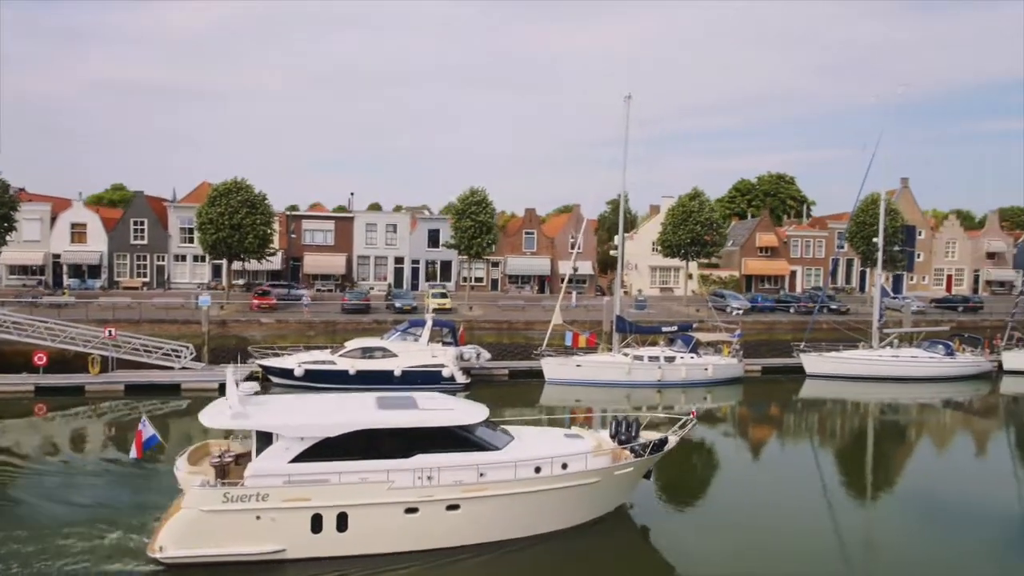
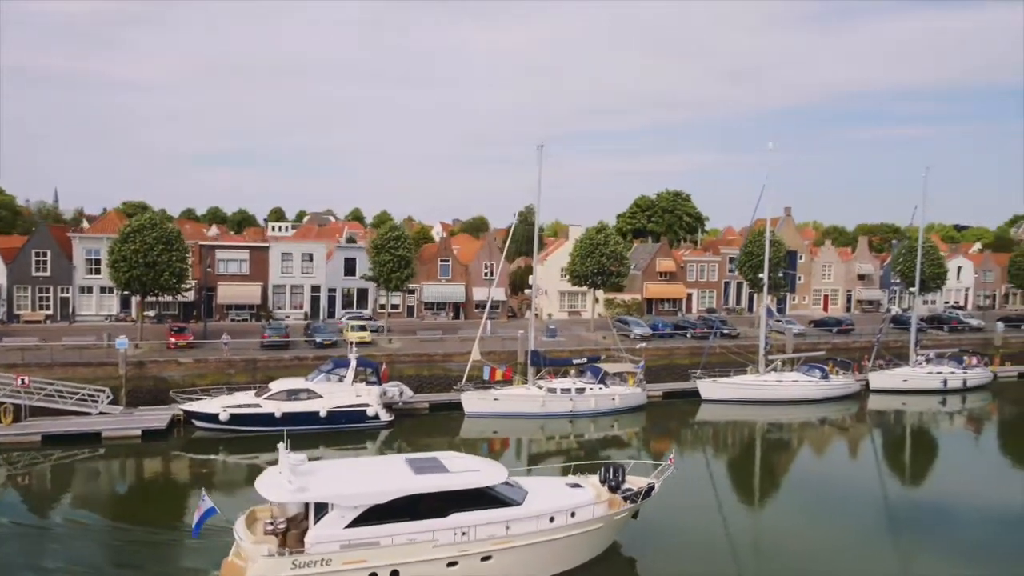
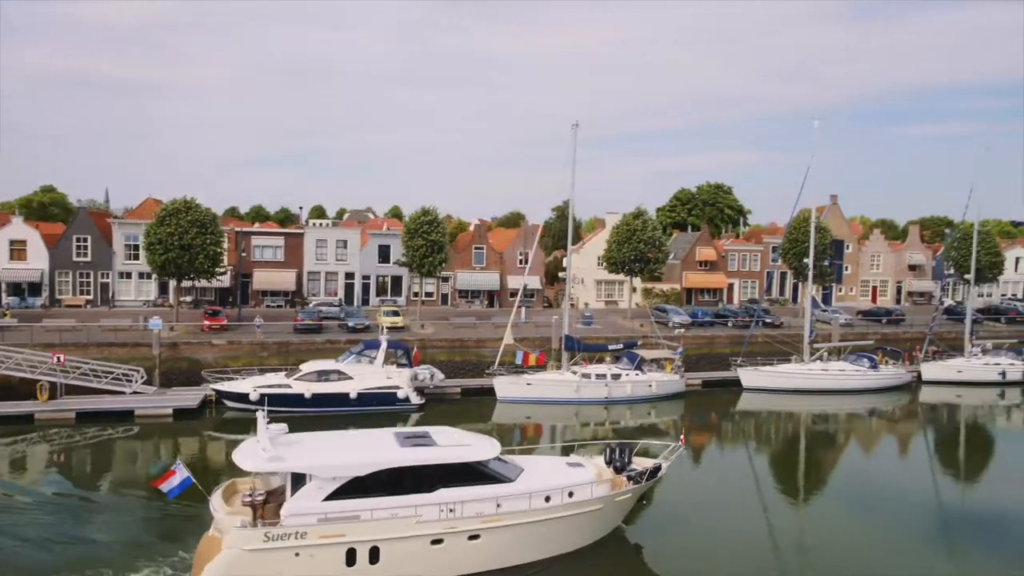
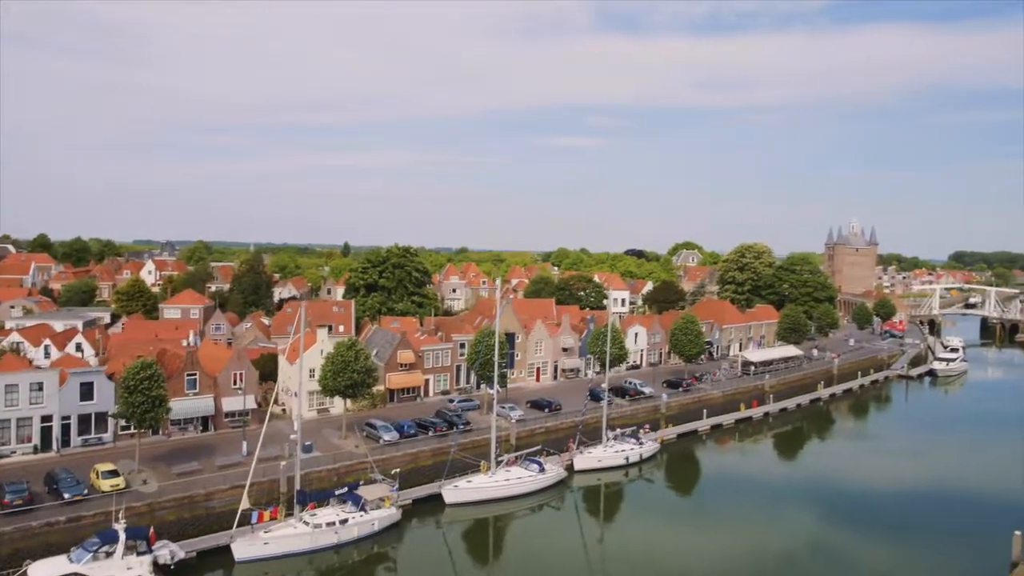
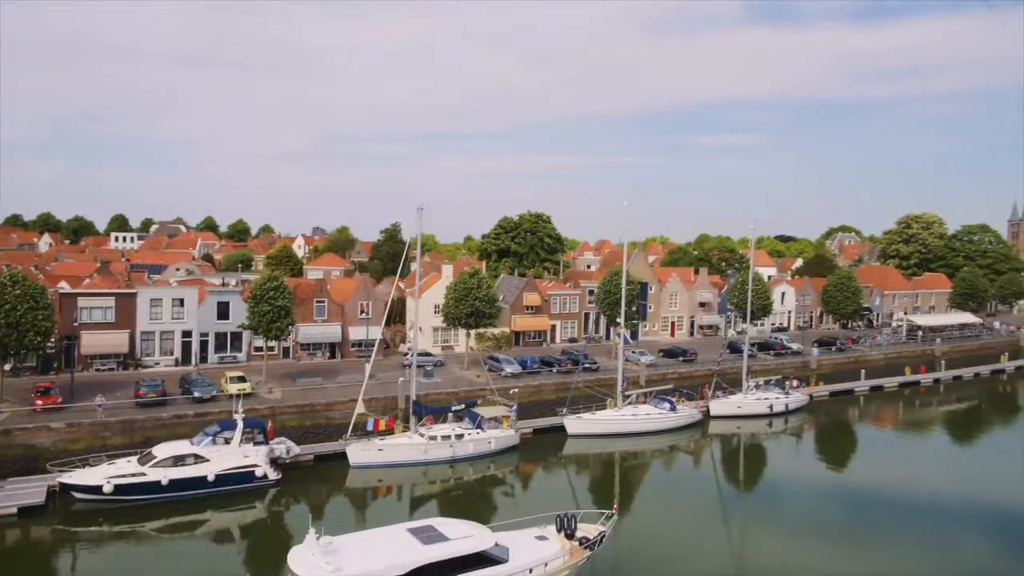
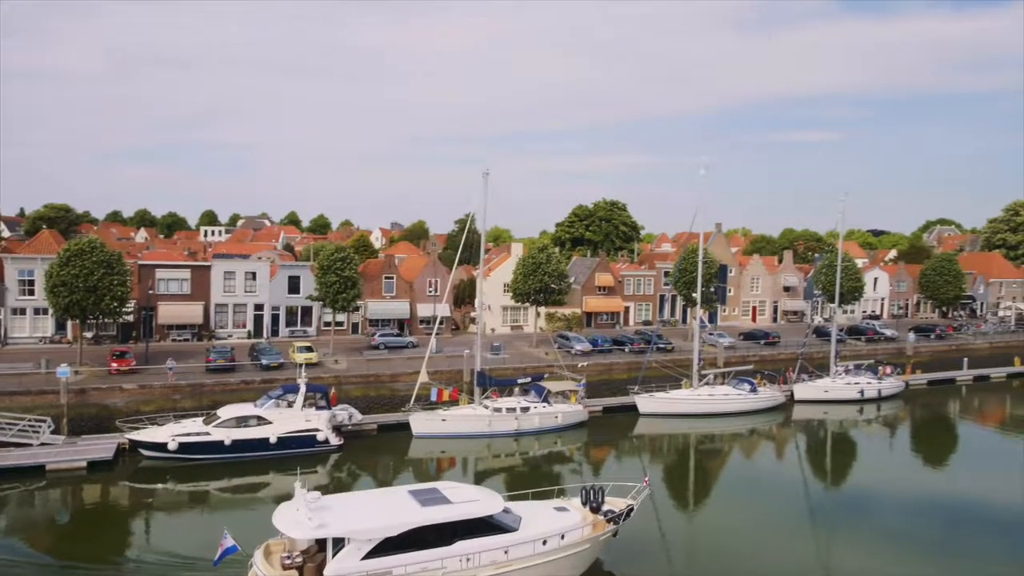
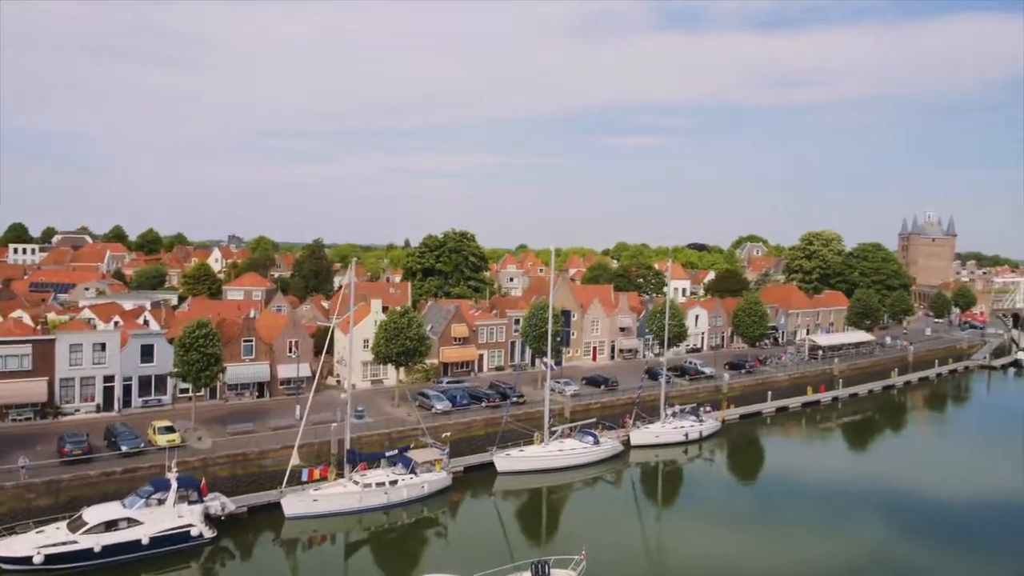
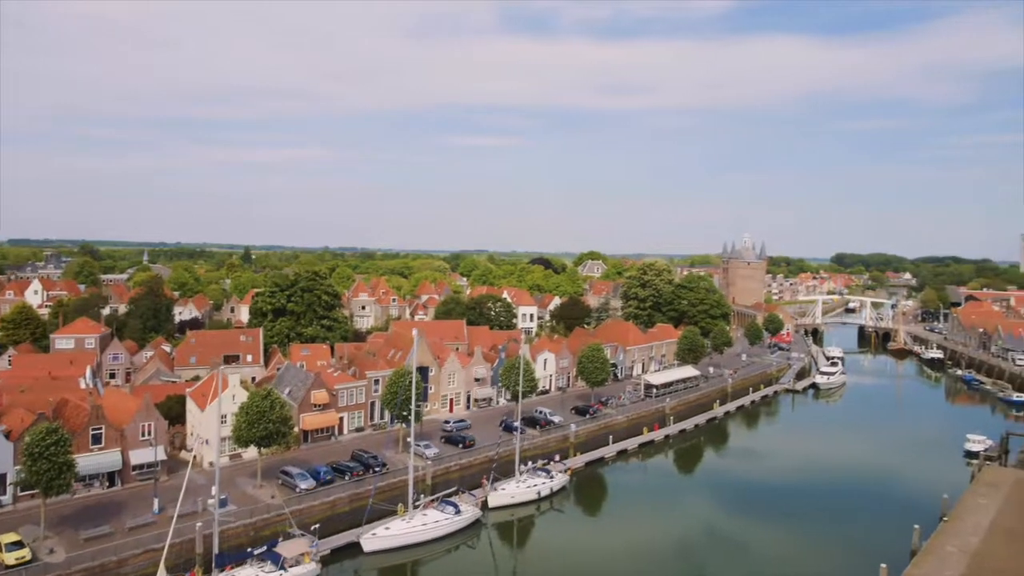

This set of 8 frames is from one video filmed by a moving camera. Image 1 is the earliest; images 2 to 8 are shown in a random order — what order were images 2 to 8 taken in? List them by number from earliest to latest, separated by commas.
3, 2, 6, 5, 7, 4, 8
